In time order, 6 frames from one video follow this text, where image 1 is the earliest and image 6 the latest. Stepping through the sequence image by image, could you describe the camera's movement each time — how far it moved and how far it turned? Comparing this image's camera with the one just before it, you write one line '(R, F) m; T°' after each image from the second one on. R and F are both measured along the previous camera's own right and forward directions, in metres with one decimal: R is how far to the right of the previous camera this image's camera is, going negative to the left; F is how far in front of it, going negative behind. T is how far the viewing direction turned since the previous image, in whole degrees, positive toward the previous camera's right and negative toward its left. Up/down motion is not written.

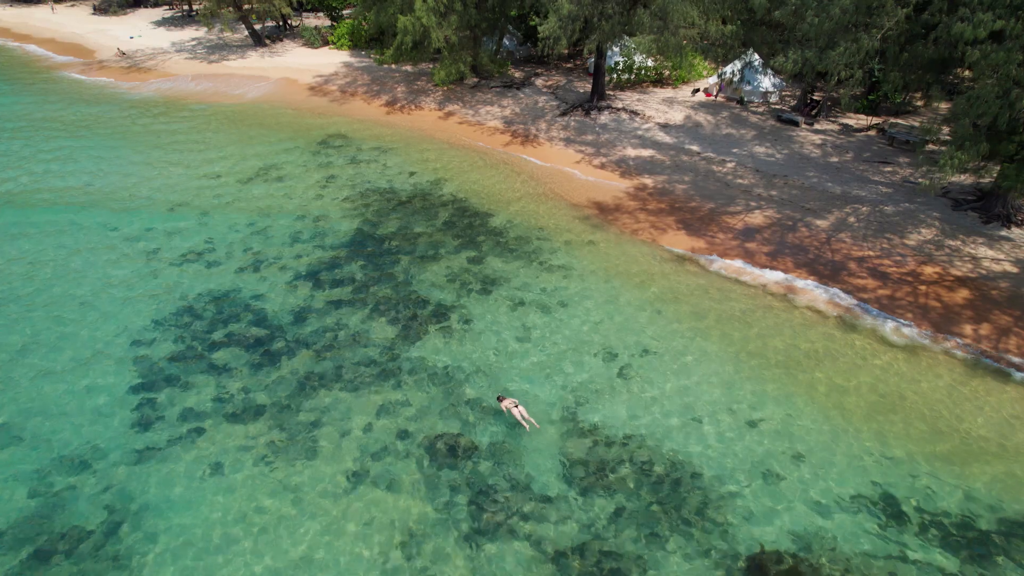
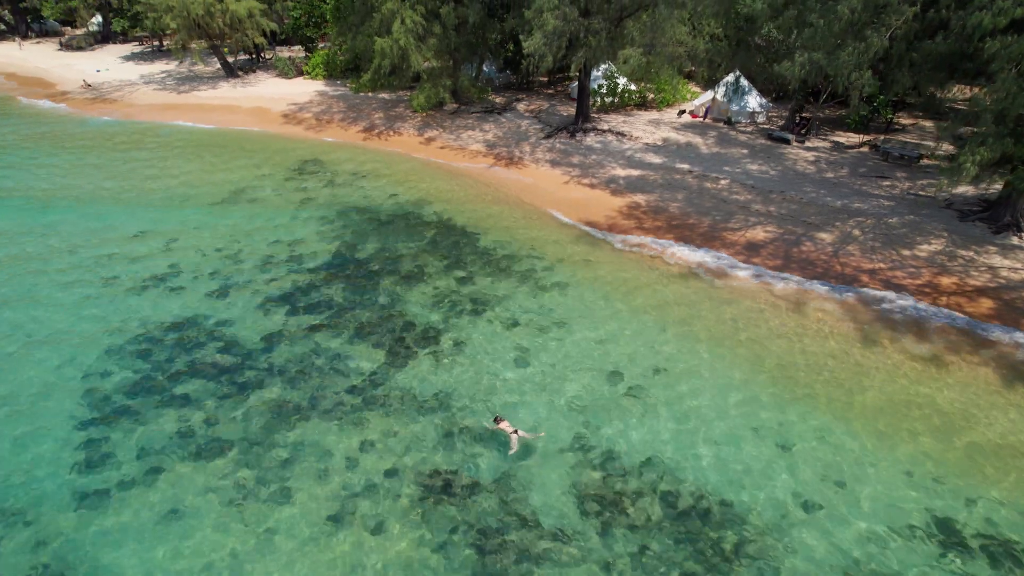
(-0.4, +1.3) m; +2°
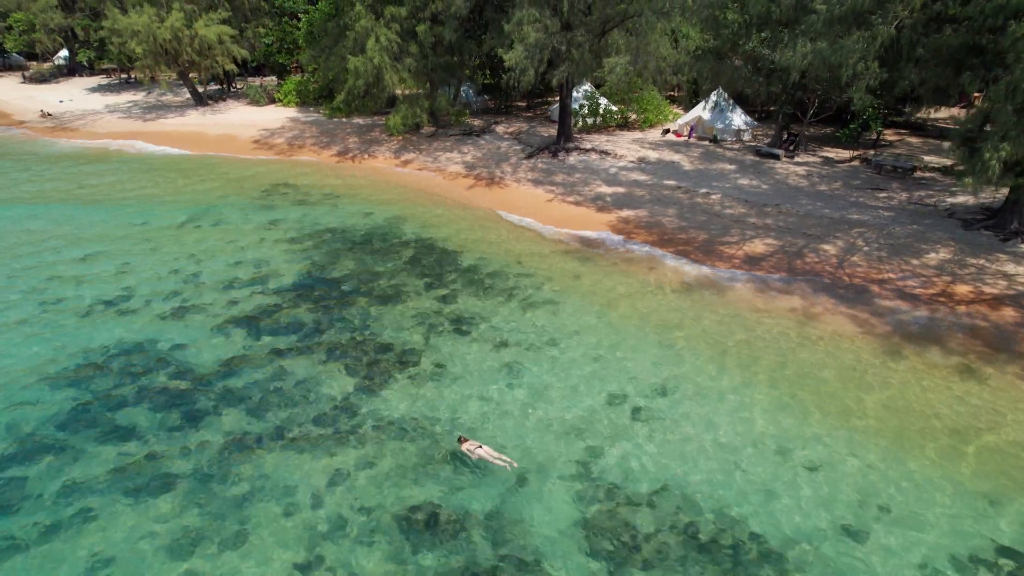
(-0.2, +1.3) m; +2°
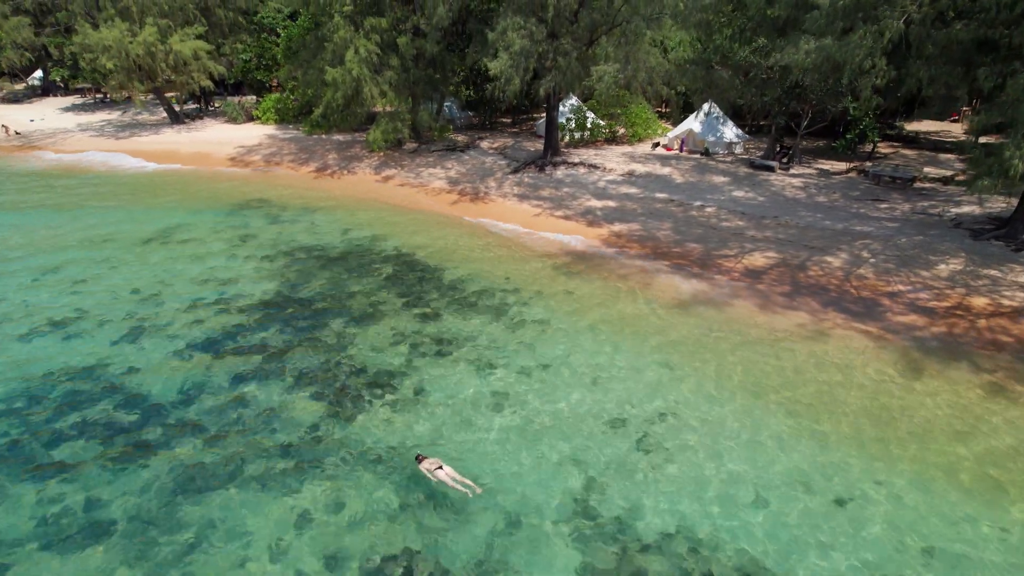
(0.0, +1.1) m; +1°
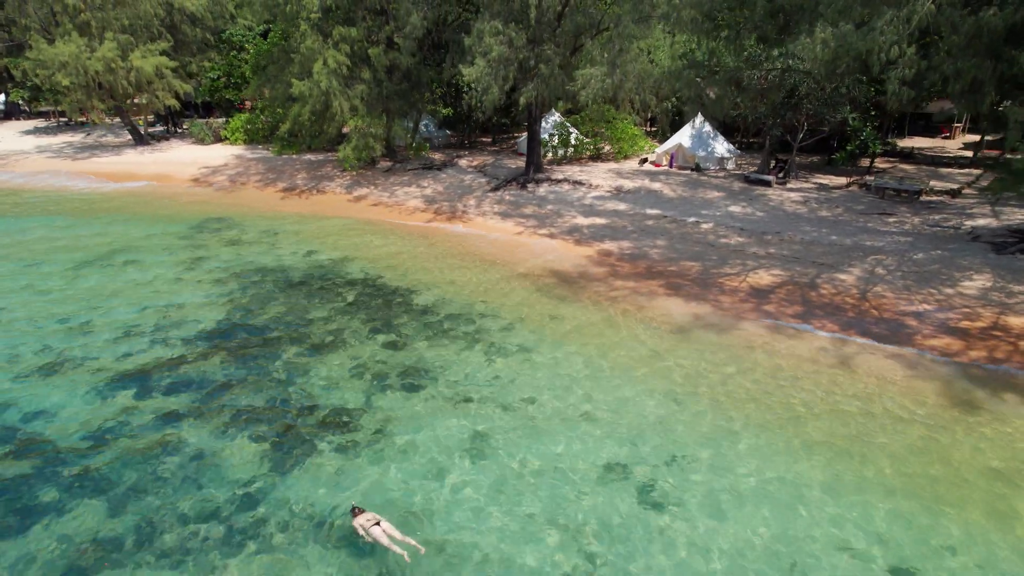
(+0.1, +1.7) m; +1°
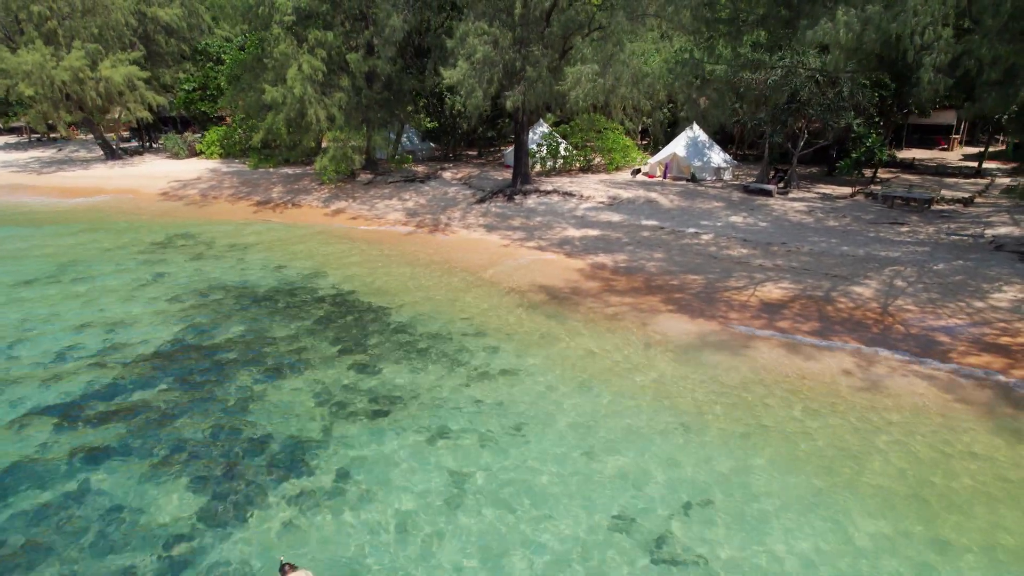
(0.0, +1.4) m; +1°
